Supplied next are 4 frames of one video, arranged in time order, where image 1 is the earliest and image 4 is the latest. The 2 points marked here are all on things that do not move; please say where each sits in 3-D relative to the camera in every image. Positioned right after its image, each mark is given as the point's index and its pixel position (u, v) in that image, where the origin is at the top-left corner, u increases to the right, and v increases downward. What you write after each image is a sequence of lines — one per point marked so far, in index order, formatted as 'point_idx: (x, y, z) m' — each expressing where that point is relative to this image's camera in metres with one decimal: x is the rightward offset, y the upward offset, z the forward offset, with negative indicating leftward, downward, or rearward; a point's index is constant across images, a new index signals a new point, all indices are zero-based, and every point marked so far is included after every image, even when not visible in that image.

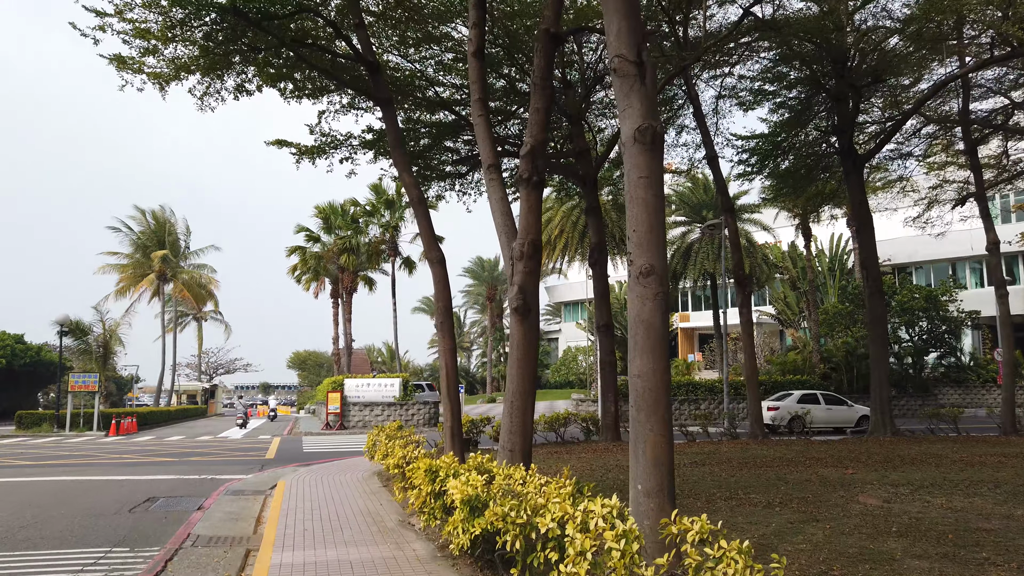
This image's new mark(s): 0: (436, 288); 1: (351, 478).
0: (-1.0, 0.0, +9.4) m
1: (-2.4, -2.8, +10.2) m
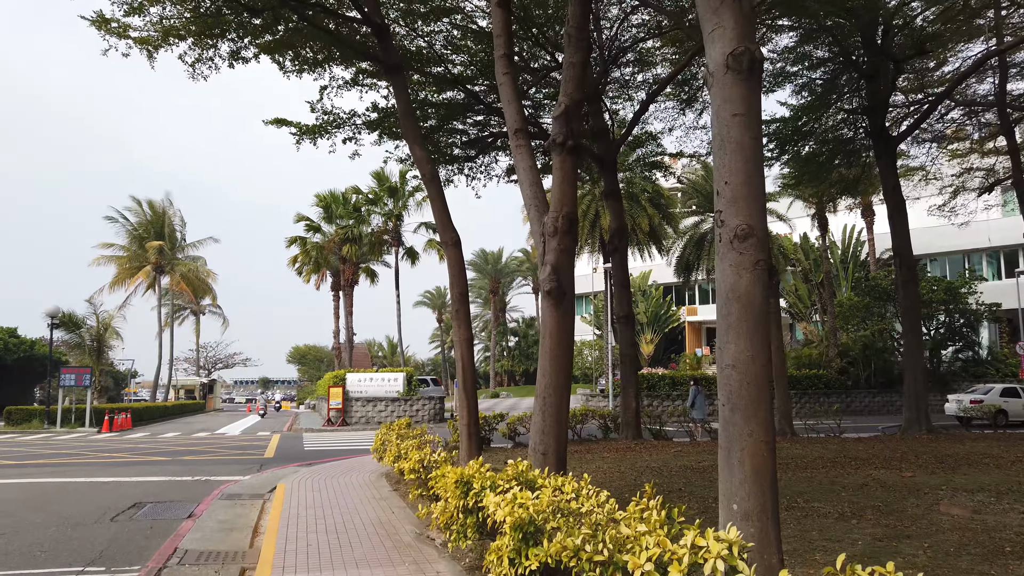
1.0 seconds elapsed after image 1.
0: (-0.8, +0.2, +8.5) m
1: (-2.1, -2.6, +9.4) m
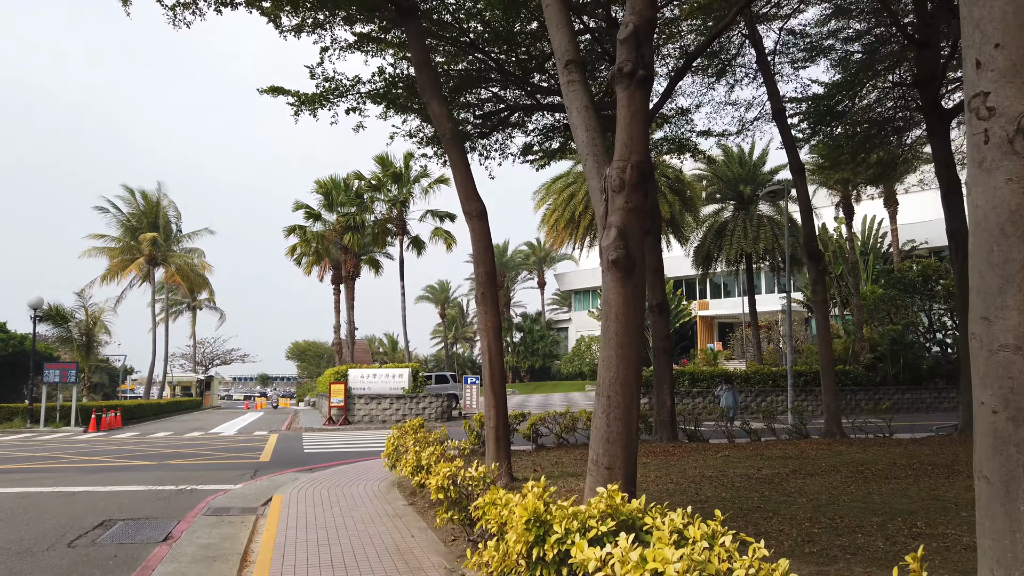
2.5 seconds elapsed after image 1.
0: (-0.4, +0.4, +7.3) m
1: (-1.7, -2.4, +8.1) m
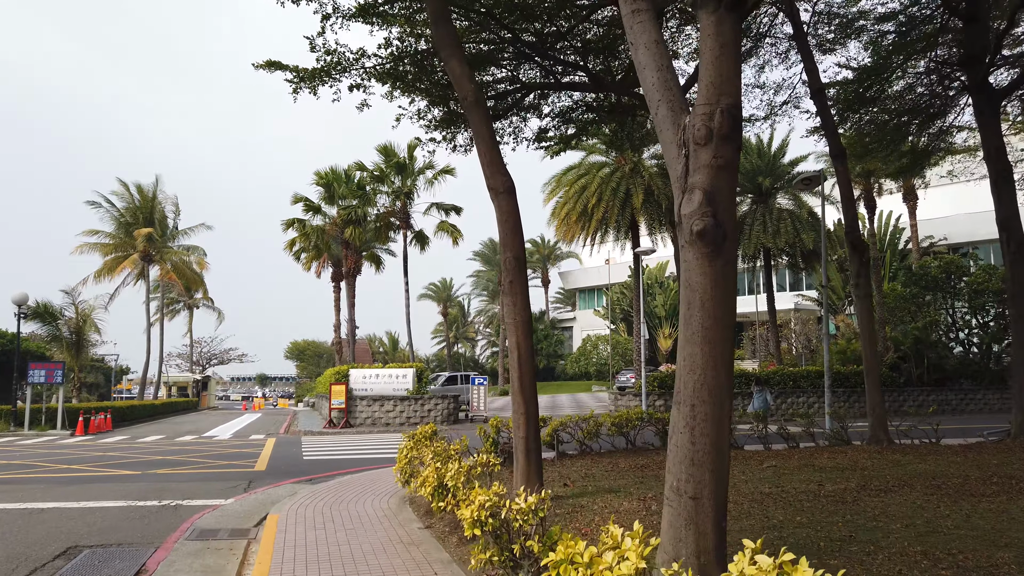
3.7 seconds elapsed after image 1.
0: (-0.1, +0.5, +6.3) m
1: (-1.4, -2.3, +7.1) m
